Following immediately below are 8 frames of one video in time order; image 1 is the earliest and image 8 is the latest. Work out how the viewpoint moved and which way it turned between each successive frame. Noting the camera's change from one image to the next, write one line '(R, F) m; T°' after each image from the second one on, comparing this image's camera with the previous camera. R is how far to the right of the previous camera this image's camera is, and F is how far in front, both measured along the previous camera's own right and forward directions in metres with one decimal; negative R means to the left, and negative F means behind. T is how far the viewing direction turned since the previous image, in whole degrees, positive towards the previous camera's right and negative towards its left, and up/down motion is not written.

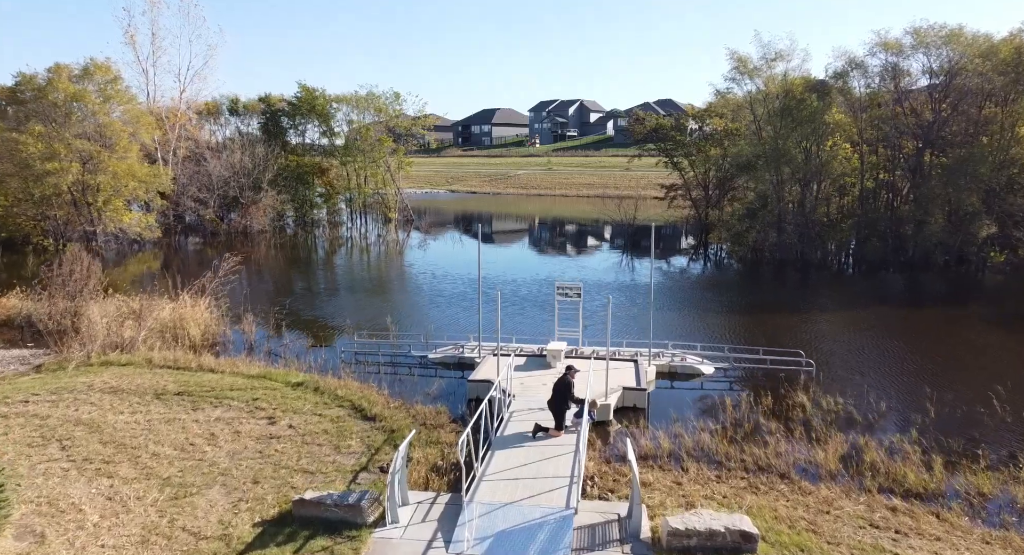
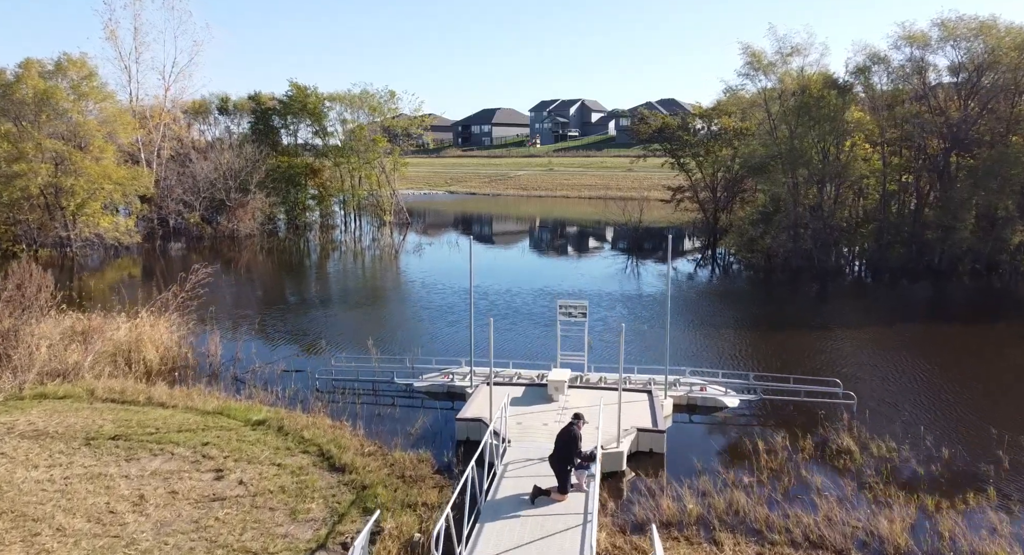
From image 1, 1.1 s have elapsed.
(+0.1, +2.1) m; 0°
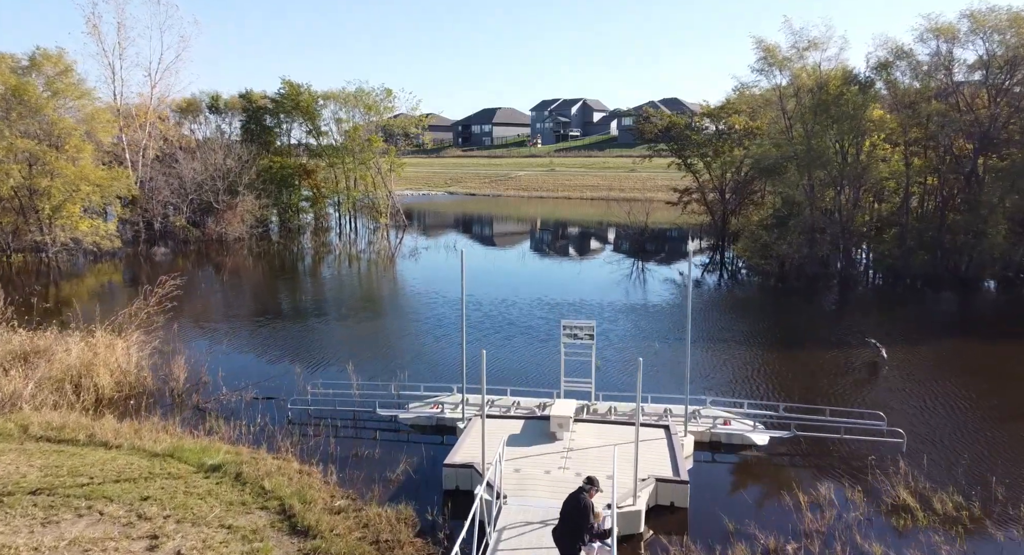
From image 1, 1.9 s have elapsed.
(+0.1, +1.9) m; 0°
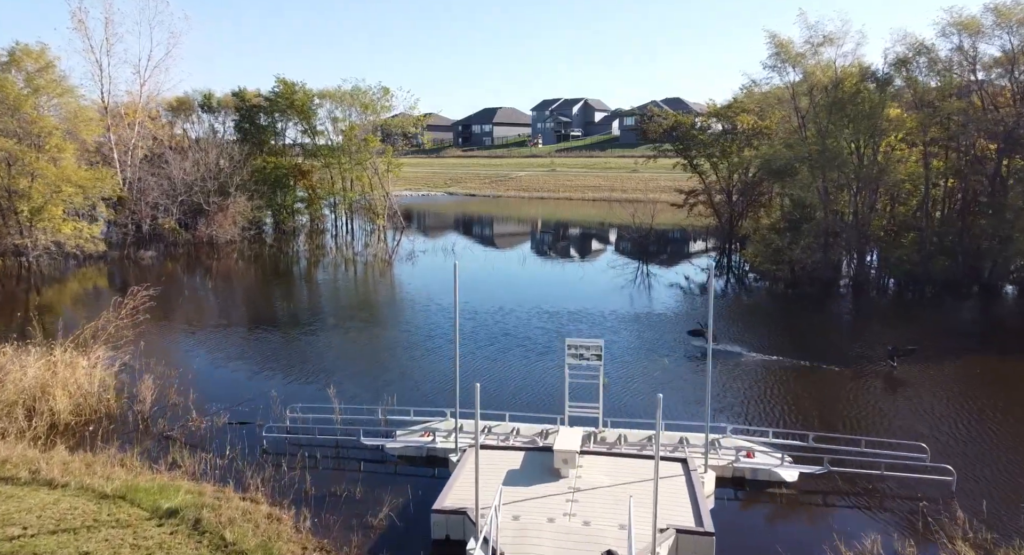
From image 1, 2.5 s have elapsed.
(0.0, +1.4) m; 0°
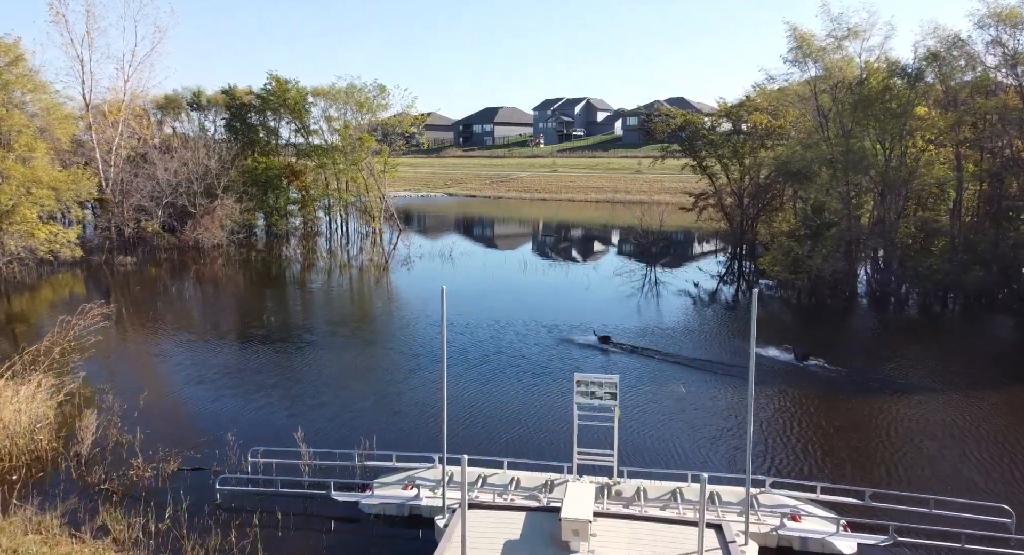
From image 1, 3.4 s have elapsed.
(0.0, +2.0) m; 0°
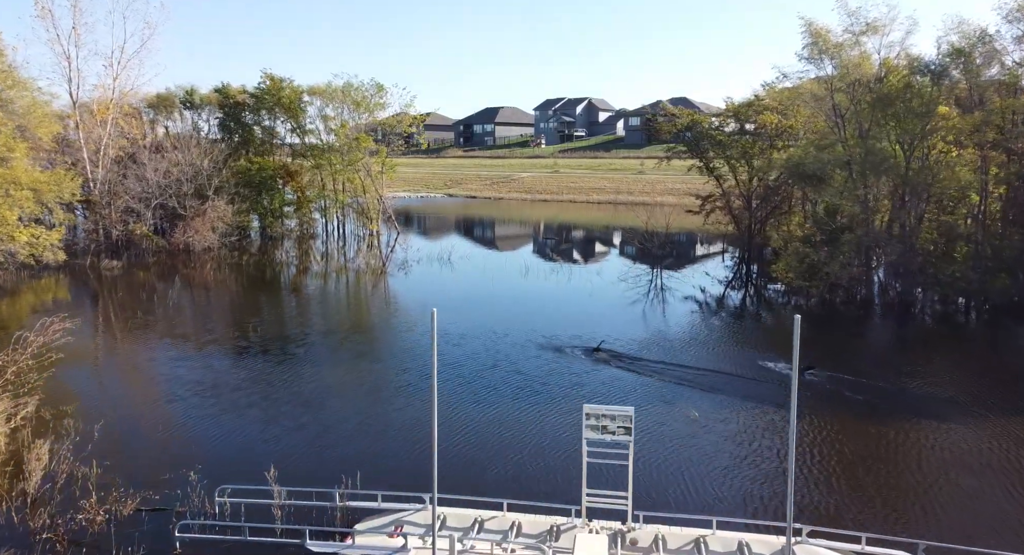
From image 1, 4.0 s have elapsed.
(0.0, +1.3) m; 0°
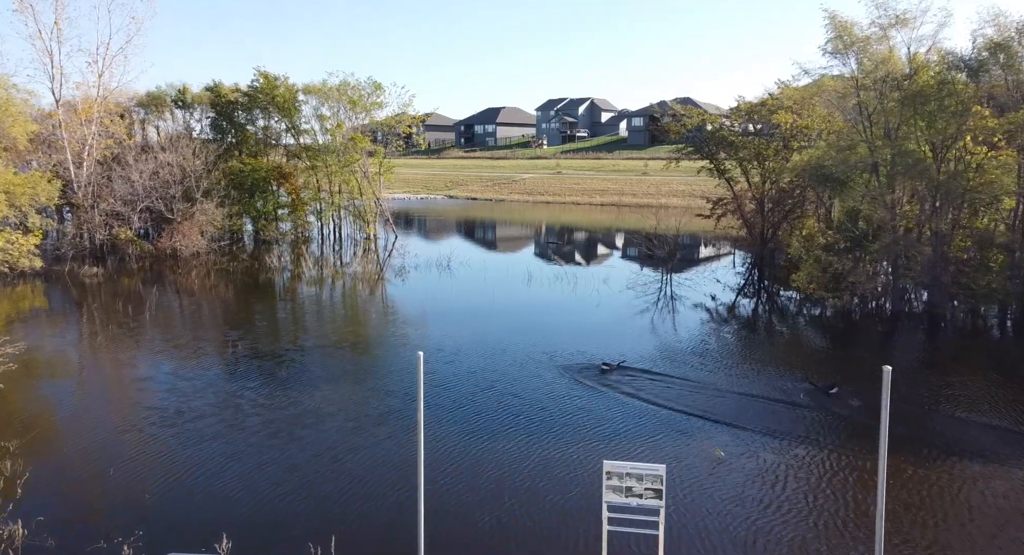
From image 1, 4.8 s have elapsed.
(0.0, +1.8) m; 0°
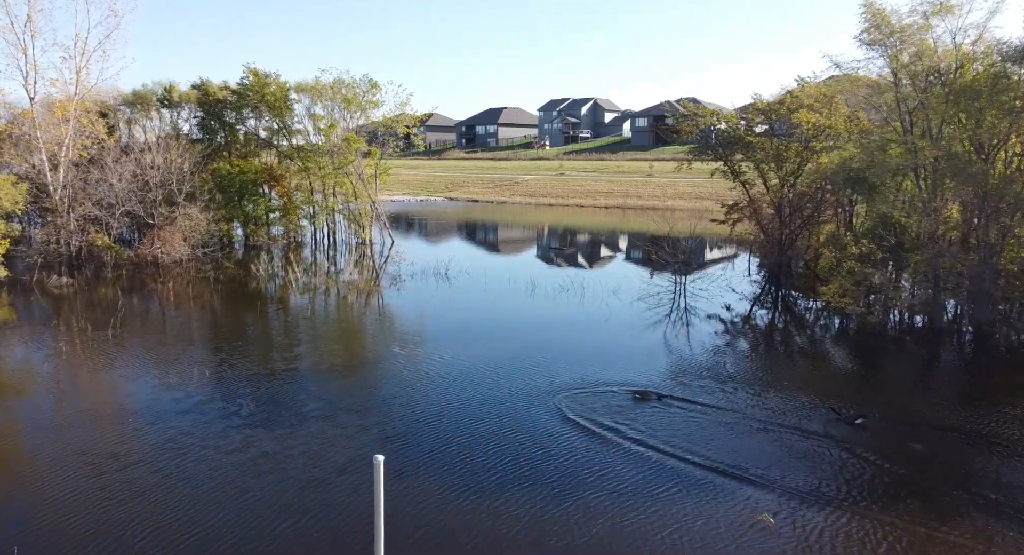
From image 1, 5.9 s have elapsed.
(0.0, +2.3) m; 0°
